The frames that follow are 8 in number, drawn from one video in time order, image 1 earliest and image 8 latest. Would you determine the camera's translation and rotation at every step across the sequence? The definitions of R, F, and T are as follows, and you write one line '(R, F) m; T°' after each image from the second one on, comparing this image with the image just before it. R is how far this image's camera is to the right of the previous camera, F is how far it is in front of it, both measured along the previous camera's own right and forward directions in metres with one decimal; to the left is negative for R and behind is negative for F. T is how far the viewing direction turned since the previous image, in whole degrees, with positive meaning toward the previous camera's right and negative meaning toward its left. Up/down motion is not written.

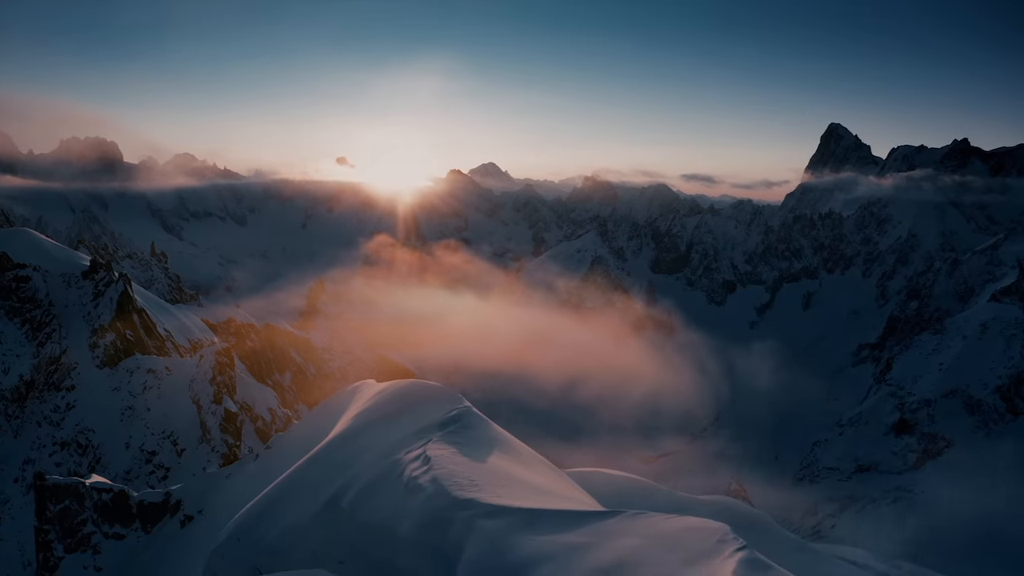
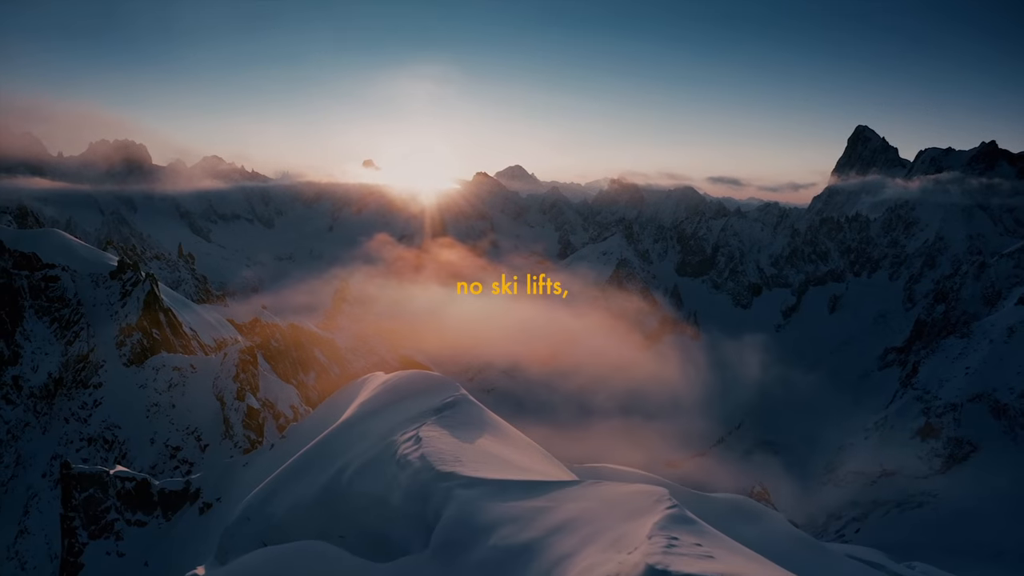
(+1.2, -1.1) m; -2°
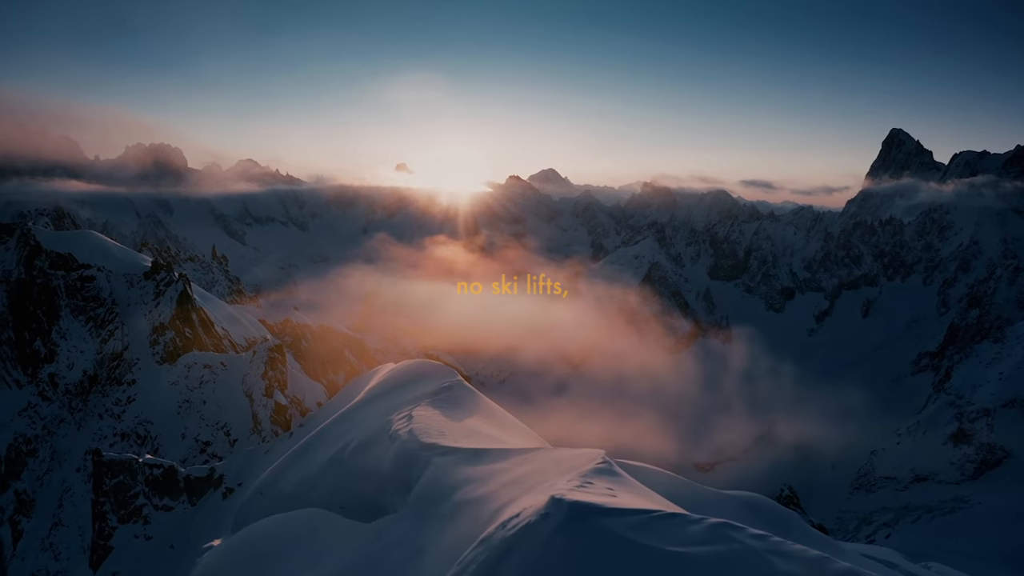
(+1.5, -1.5) m; -2°
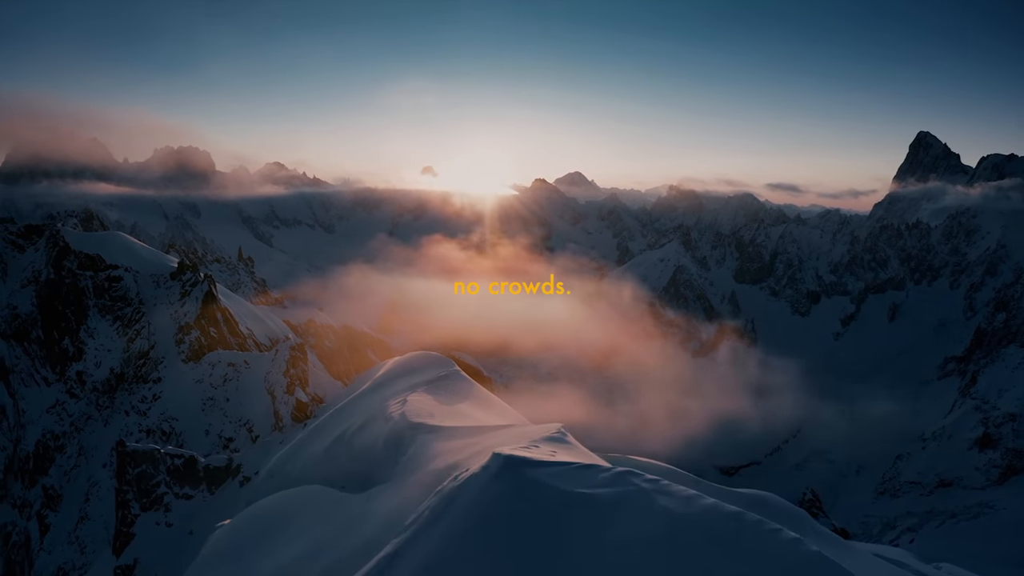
(+1.2, -1.2) m; -2°
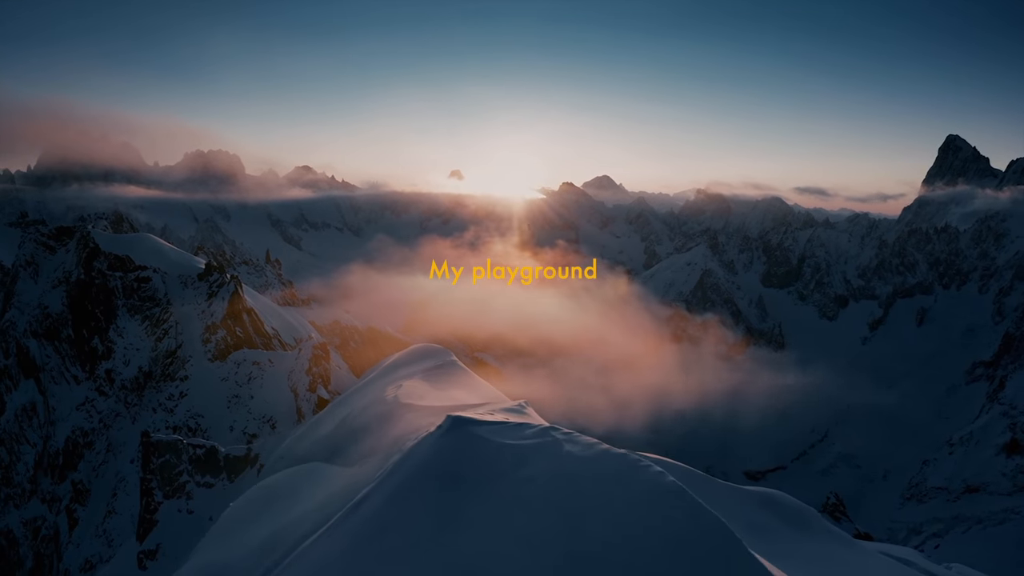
(+1.5, -1.5) m; -2°
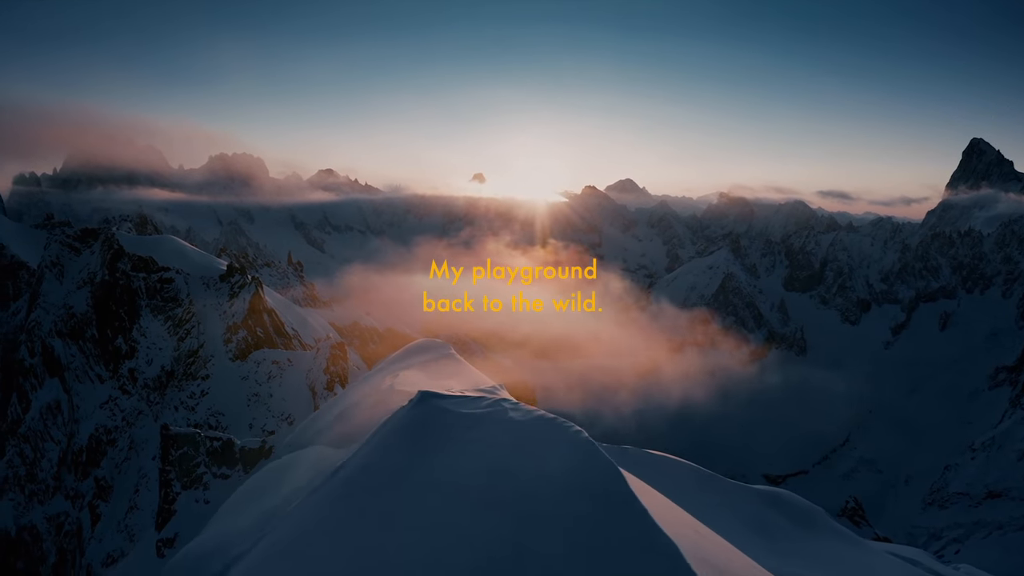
(+1.3, -1.4) m; -2°
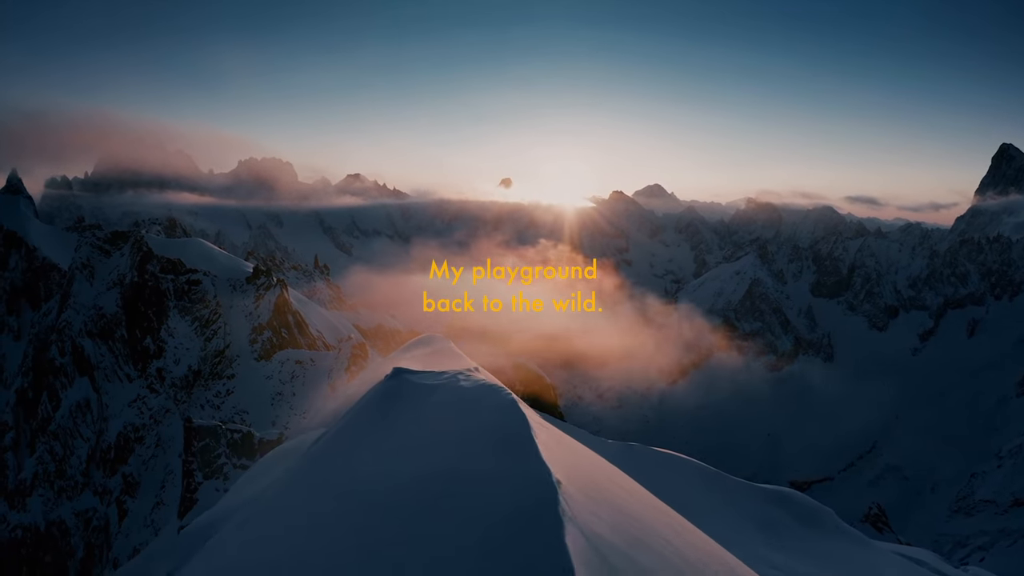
(-8.0, -17.5) m; -2°
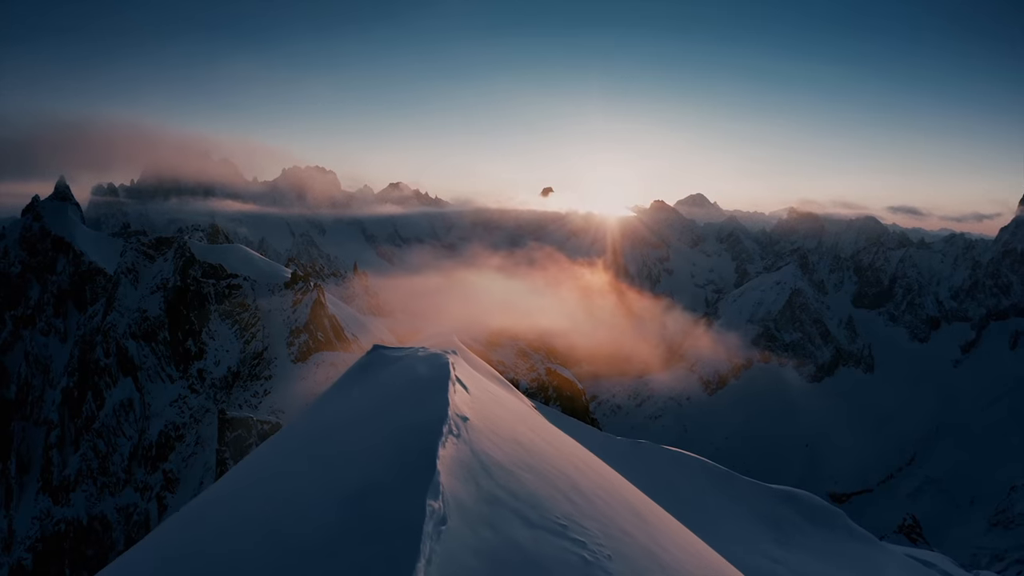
(+4.8, -5.2) m; -3°
